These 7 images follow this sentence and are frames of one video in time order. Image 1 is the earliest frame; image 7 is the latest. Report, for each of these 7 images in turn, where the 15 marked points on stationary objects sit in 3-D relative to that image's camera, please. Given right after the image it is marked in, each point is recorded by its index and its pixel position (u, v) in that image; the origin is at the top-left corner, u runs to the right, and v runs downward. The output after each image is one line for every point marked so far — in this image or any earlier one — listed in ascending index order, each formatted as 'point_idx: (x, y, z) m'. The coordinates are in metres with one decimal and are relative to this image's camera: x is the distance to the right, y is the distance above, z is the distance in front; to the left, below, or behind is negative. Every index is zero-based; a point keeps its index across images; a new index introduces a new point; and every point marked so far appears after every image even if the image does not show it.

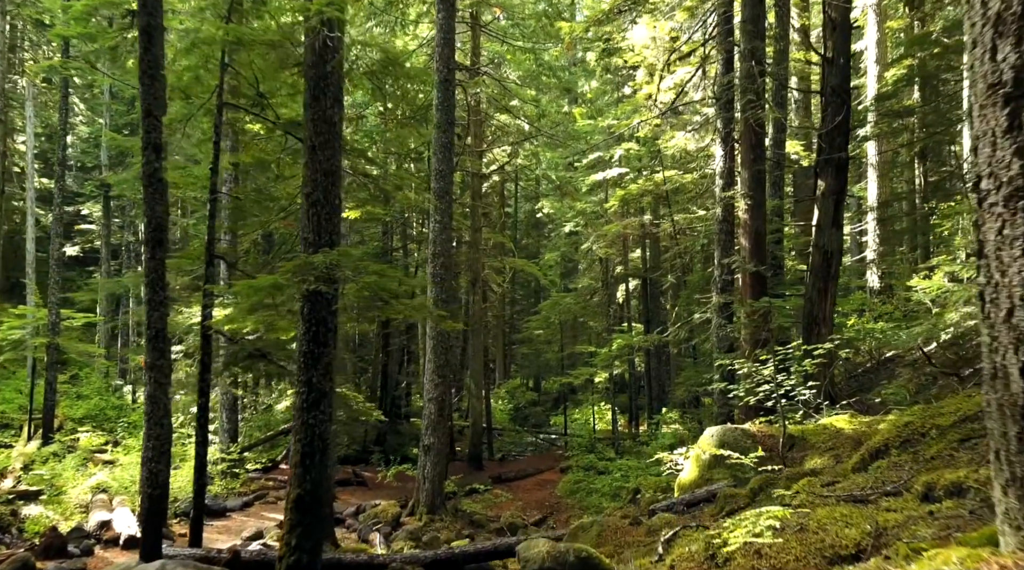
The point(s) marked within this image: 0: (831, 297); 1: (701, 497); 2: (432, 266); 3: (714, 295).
0: (+4.8, -0.2, +14.1) m
1: (+2.1, -2.4, +10.2) m
2: (-1.6, +0.4, +17.9) m
3: (+3.4, -0.2, +15.7) m
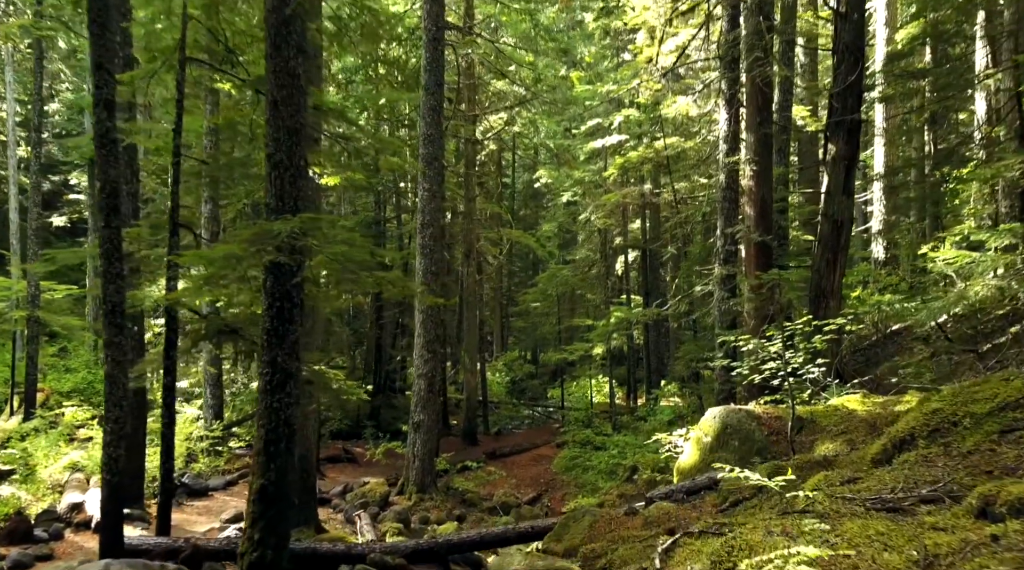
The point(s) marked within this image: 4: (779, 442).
0: (+4.7, +0.3, +13.3) m
1: (+1.9, -2.1, +9.5) m
2: (-1.7, +0.9, +17.1) m
3: (+3.3, +0.3, +14.9) m
4: (+2.9, -1.7, +9.9) m
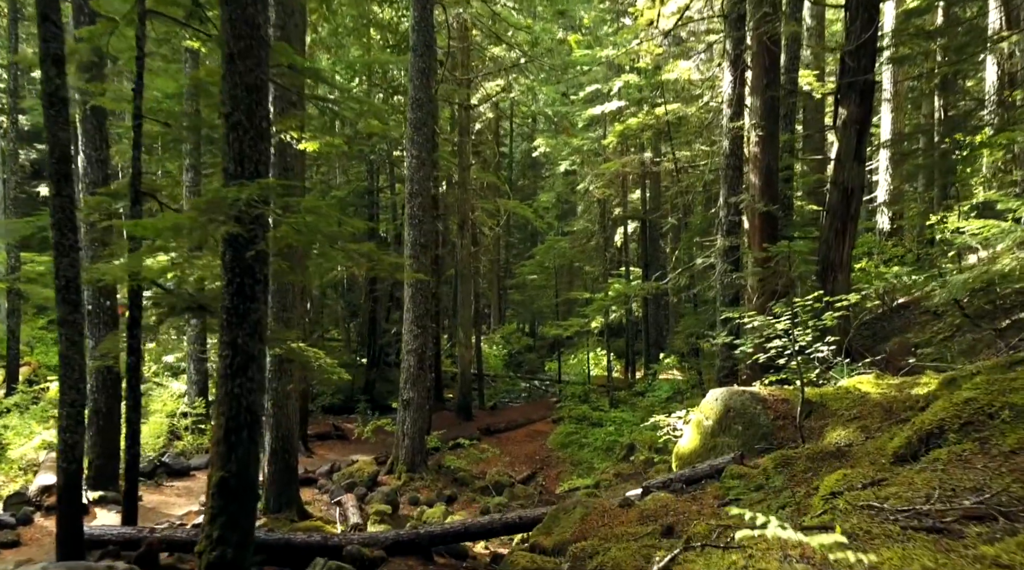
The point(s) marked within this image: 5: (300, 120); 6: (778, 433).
0: (+4.6, +0.6, +12.5) m
1: (+1.8, -1.8, +8.8) m
2: (-1.8, +1.4, +16.4) m
3: (+3.1, +0.7, +14.2) m
4: (+2.7, -1.4, +9.2) m
5: (-2.6, +2.0, +11.4) m
6: (+2.6, -1.5, +9.1) m
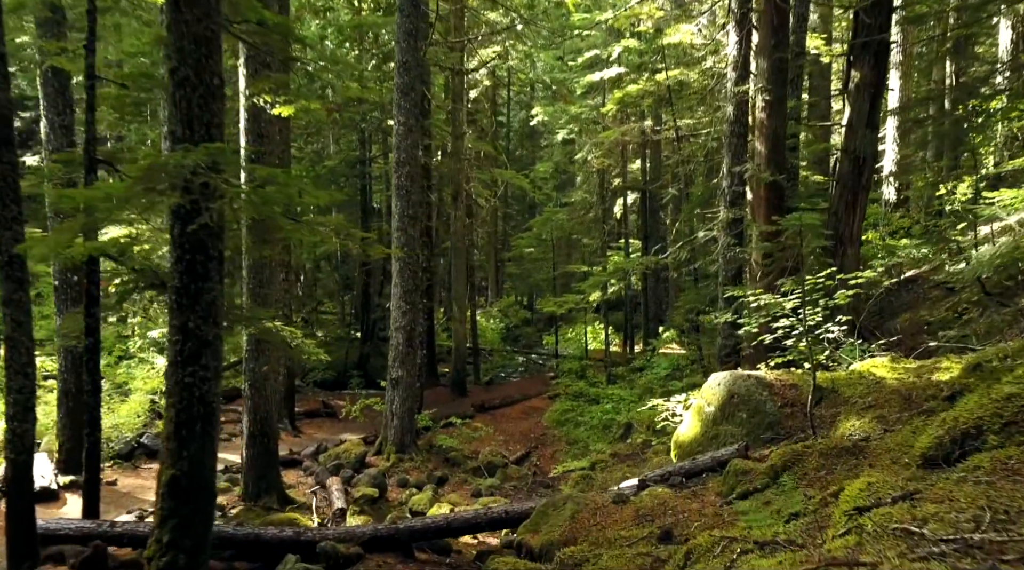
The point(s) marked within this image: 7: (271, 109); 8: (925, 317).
0: (+4.4, +1.0, +11.8) m
1: (+1.7, -1.6, +8.2) m
2: (-1.9, +1.8, +15.6) m
3: (+3.0, +1.1, +13.4) m
4: (+2.6, -1.2, +8.5) m
5: (-2.7, +2.3, +10.6) m
6: (+2.5, -1.3, +8.4) m
7: (-2.9, +2.1, +11.3) m
8: (+5.4, -0.4, +12.2) m
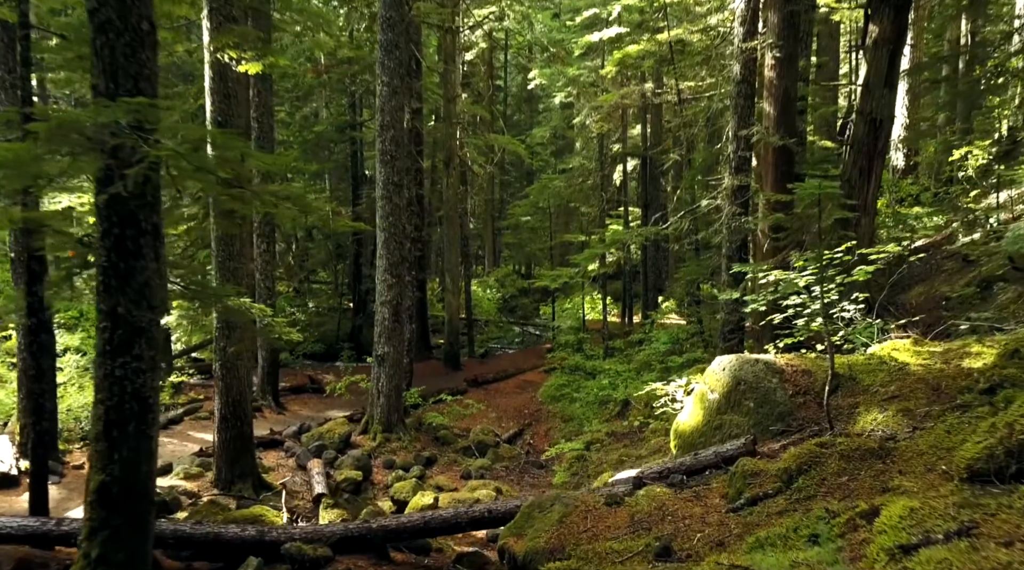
0: (+4.3, +1.3, +10.9) m
1: (+1.6, -1.4, +7.4) m
2: (-2.1, +2.3, +14.7) m
3: (+2.9, +1.5, +12.5) m
4: (+2.5, -1.0, +7.7) m
5: (-2.9, +2.6, +9.7) m
6: (+2.4, -1.1, +7.6) m
7: (-3.1, +2.4, +10.4) m
8: (+5.3, -0.1, +11.3) m
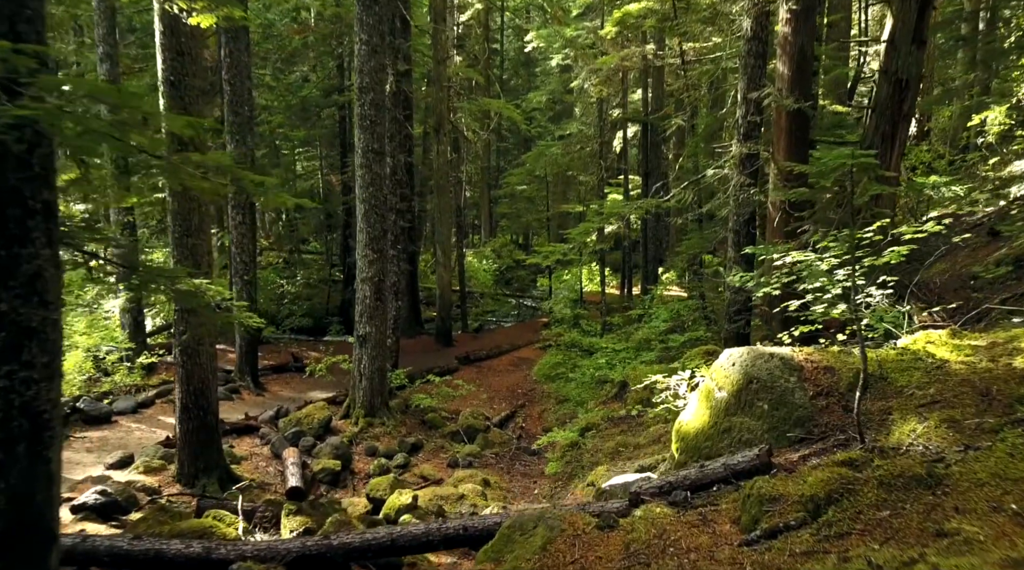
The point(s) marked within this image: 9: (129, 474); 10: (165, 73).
0: (+4.2, +1.5, +9.9) m
1: (+1.4, -1.3, +6.4) m
2: (-2.2, +2.7, +13.6) m
3: (+2.7, +1.7, +11.5) m
4: (+2.3, -0.9, +6.8) m
5: (-3.0, +2.8, +8.6) m
6: (+2.2, -1.0, +6.7) m
7: (-3.2, +2.7, +9.3) m
8: (+5.1, +0.2, +10.3) m
9: (-4.5, -2.2, +10.9) m
10: (-3.6, +2.2, +9.7) m
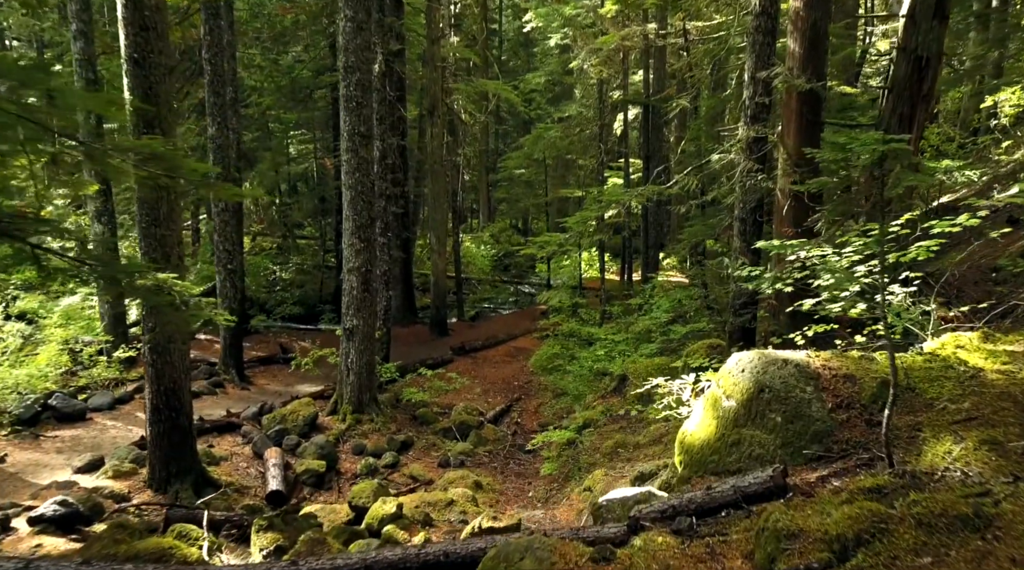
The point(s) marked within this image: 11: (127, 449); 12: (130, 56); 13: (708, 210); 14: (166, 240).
0: (+4.1, +1.6, +9.2) m
1: (+1.3, -1.3, +5.8) m
2: (-2.3, +2.8, +12.9) m
3: (+2.7, +1.8, +10.8) m
4: (+2.2, -0.9, +6.1) m
5: (-3.1, +2.8, +7.9) m
6: (+2.1, -1.0, +6.0) m
7: (-3.3, +2.7, +8.6) m
8: (+5.0, +0.2, +9.7) m
9: (-4.6, -2.1, +10.2) m
10: (-3.7, +2.3, +9.0) m
11: (-4.6, -2.0, +11.2) m
12: (-3.7, +2.2, +9.0) m
13: (+3.8, +1.5, +17.8) m
14: (-3.5, +0.5, +9.5) m
